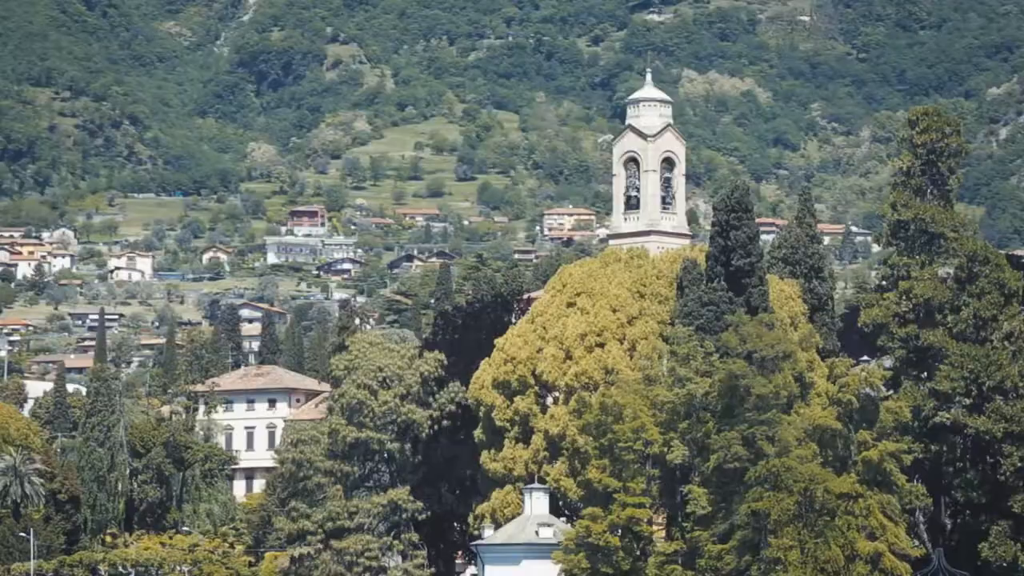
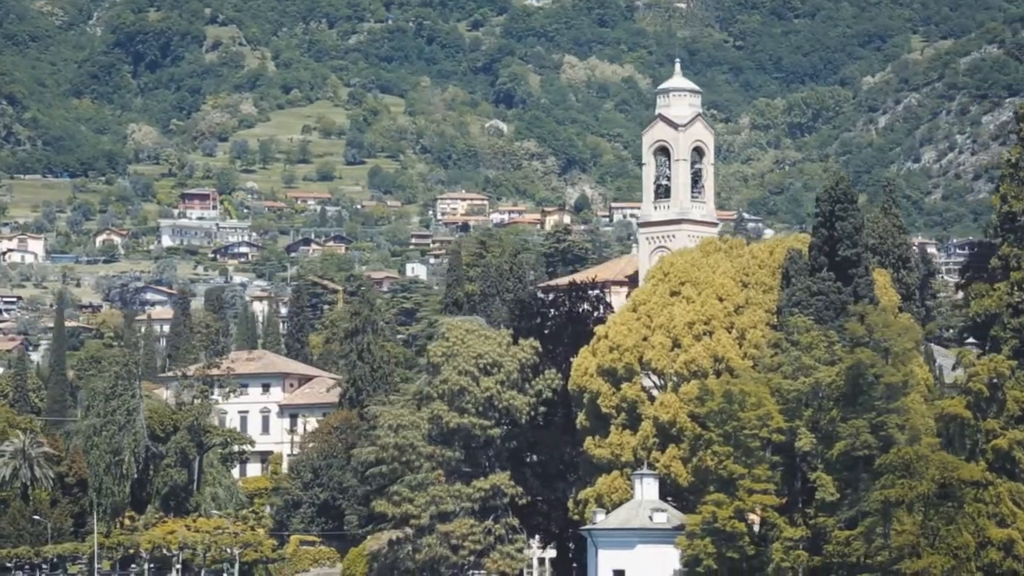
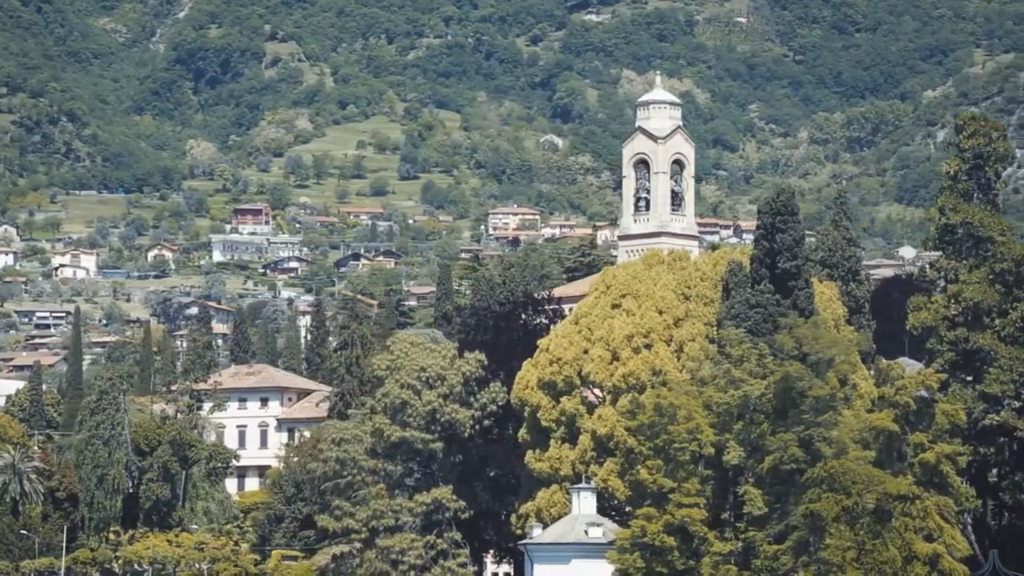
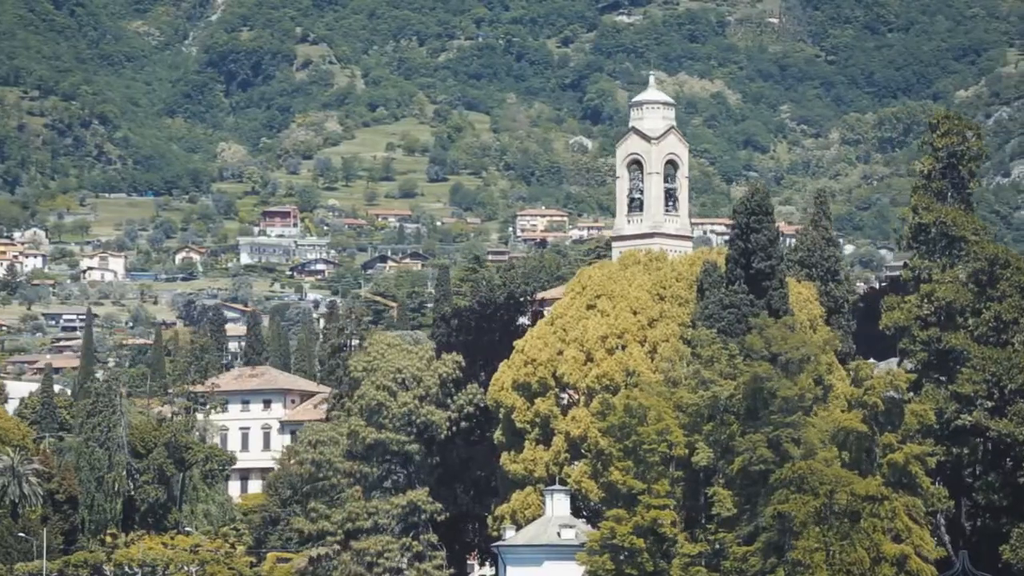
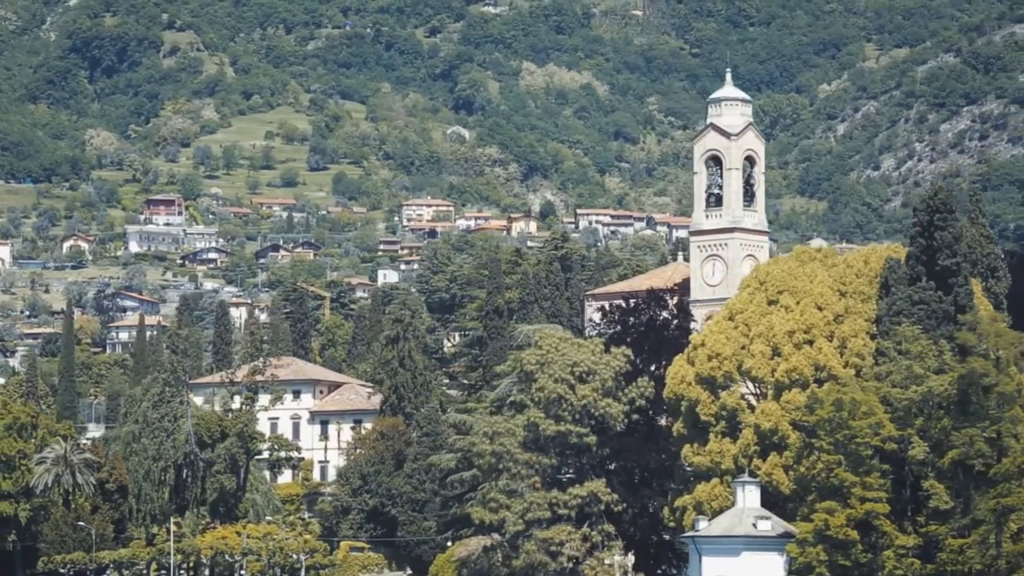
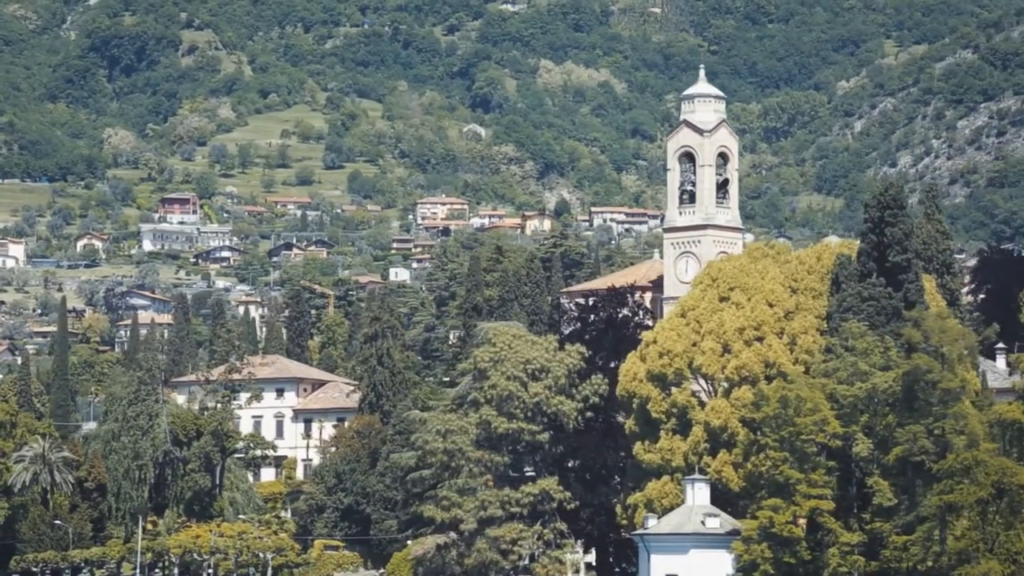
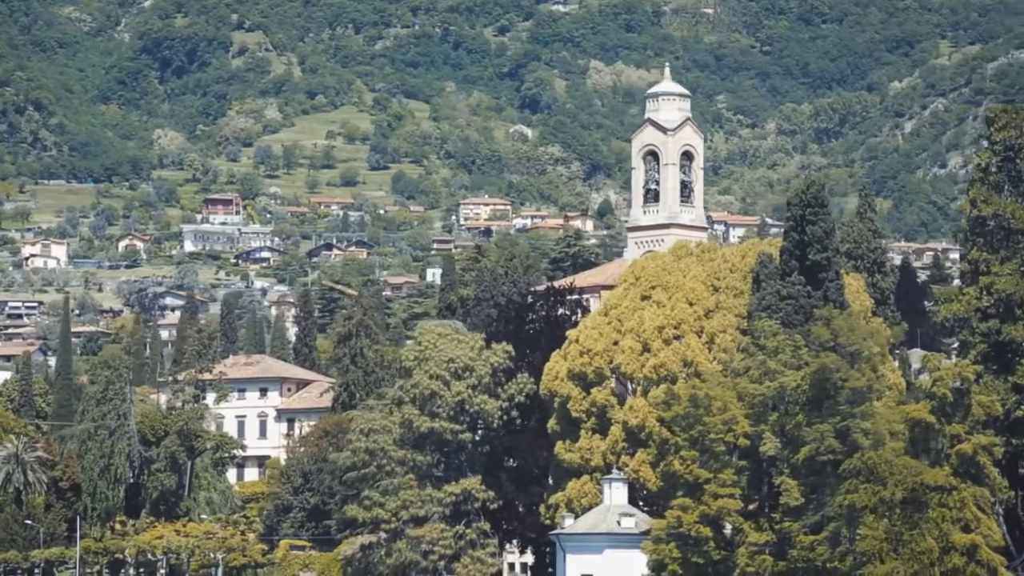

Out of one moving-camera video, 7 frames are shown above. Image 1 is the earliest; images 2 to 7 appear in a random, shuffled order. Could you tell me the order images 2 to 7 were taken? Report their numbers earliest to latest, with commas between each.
4, 3, 7, 2, 6, 5
